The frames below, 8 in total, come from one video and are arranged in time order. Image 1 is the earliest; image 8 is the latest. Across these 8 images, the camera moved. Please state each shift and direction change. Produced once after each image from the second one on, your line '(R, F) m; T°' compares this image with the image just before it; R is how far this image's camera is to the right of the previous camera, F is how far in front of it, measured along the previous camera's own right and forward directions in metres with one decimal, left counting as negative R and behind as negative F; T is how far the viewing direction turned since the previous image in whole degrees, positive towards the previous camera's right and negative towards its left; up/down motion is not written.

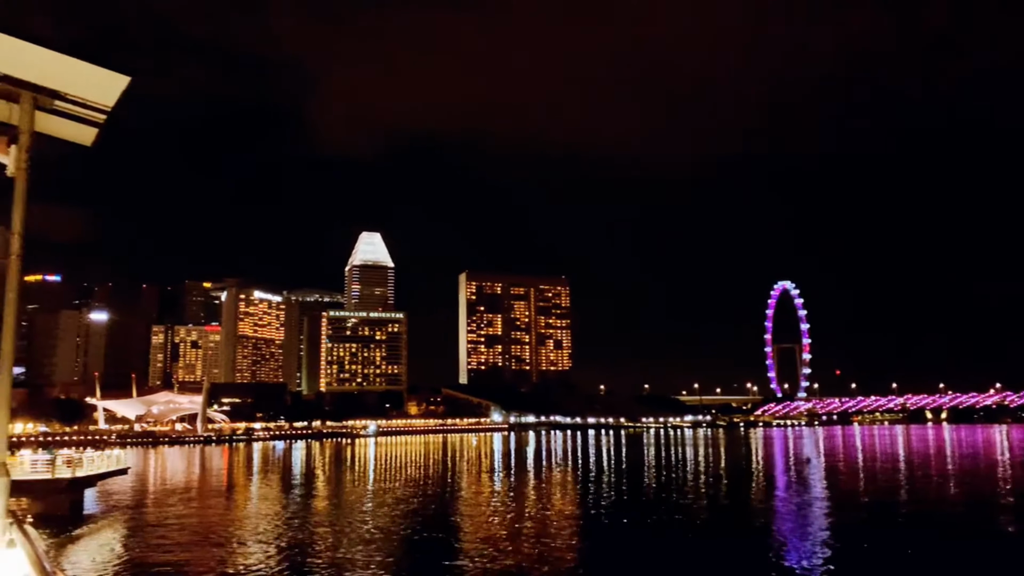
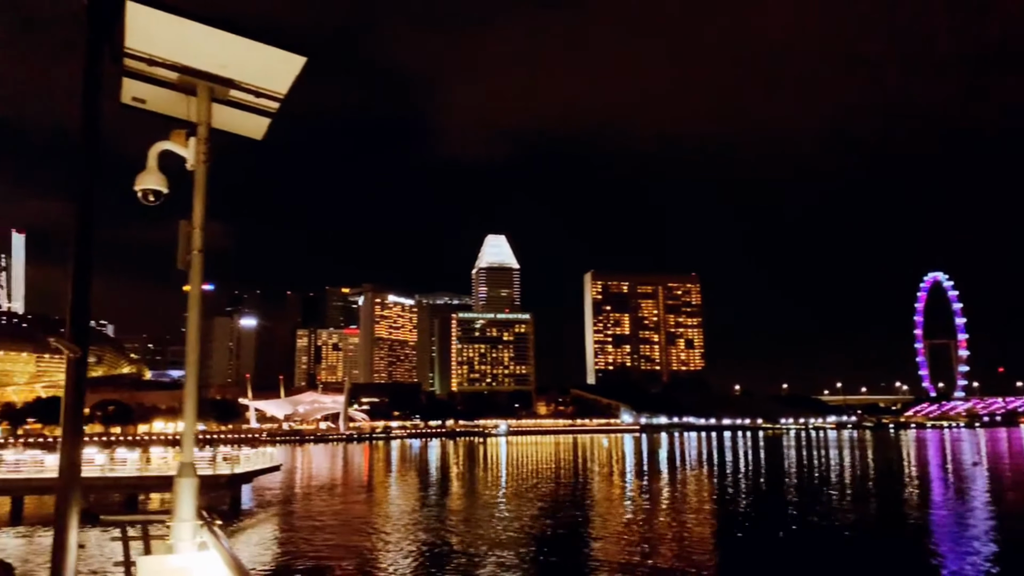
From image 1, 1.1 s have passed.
(-0.3, +0.4) m; -9°
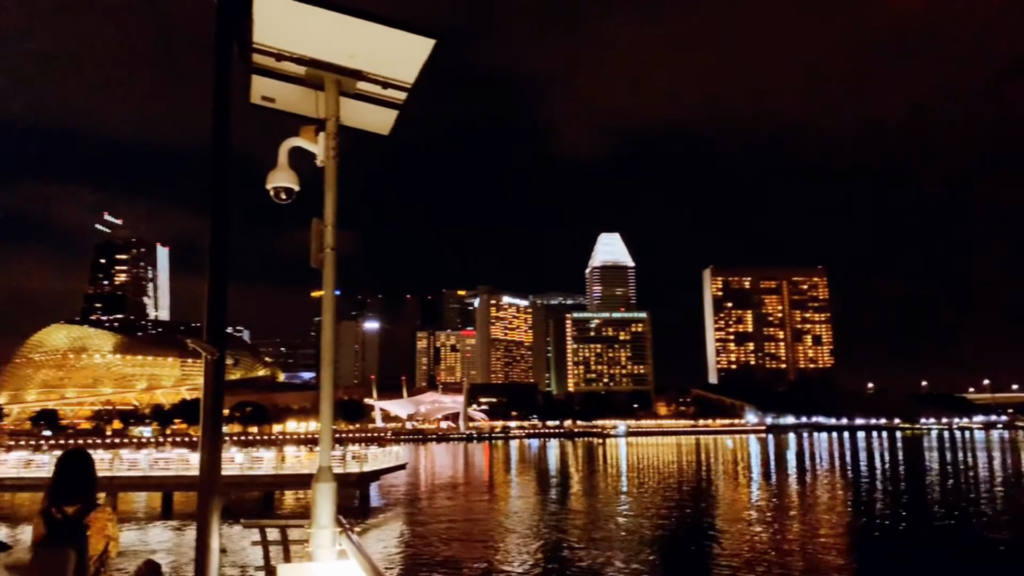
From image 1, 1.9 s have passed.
(-0.1, +0.3) m; -8°
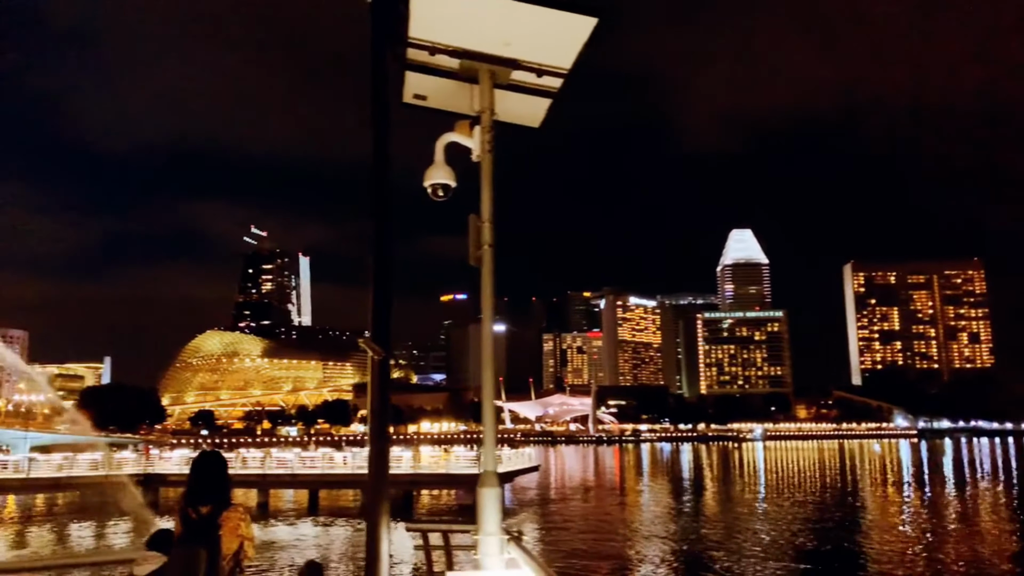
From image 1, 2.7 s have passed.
(-0.2, +0.2) m; -9°
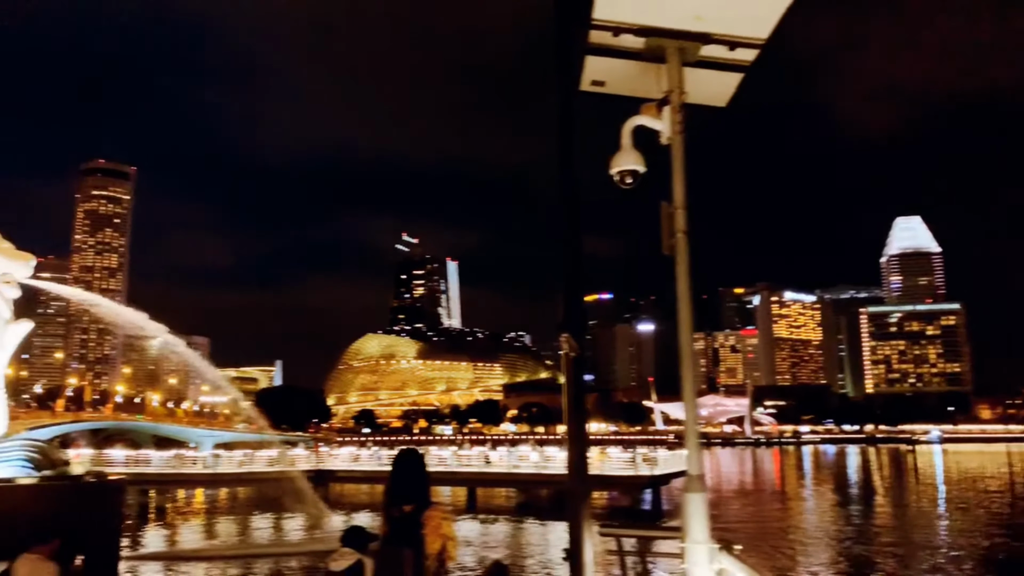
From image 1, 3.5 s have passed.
(-0.2, +0.1) m; -10°
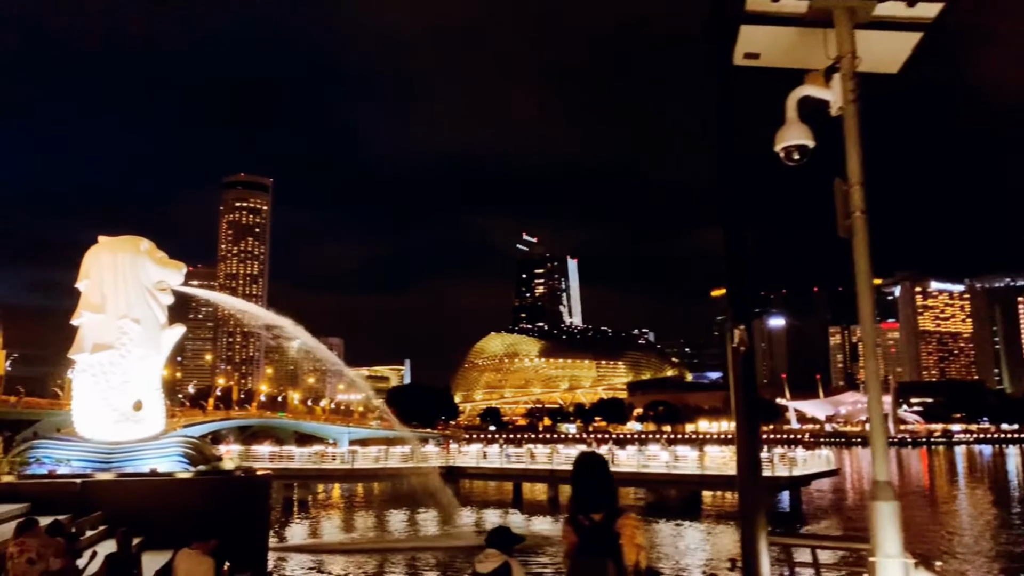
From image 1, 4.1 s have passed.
(-0.1, +0.2) m; -9°
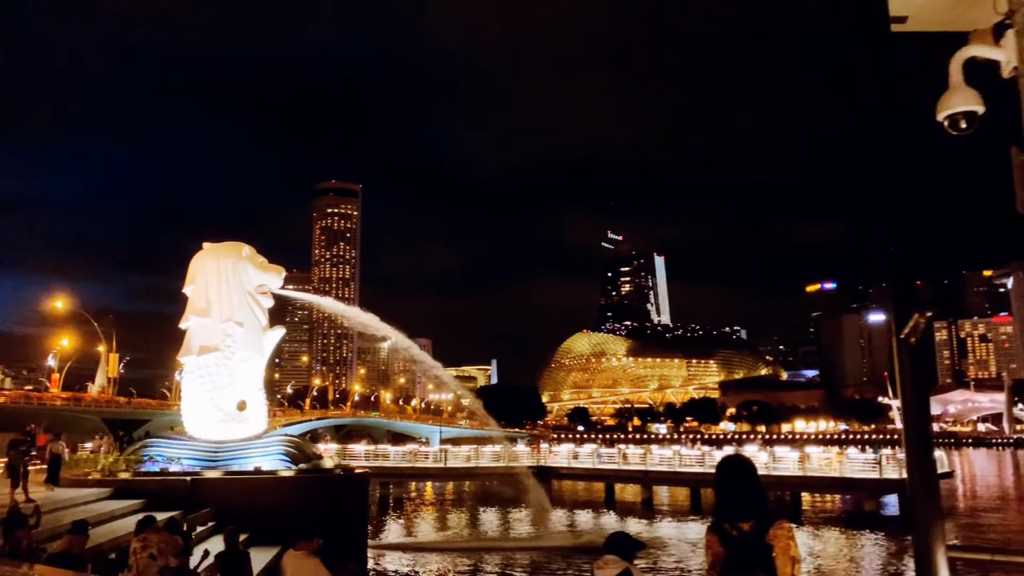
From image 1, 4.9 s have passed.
(-0.2, +0.2) m; -6°
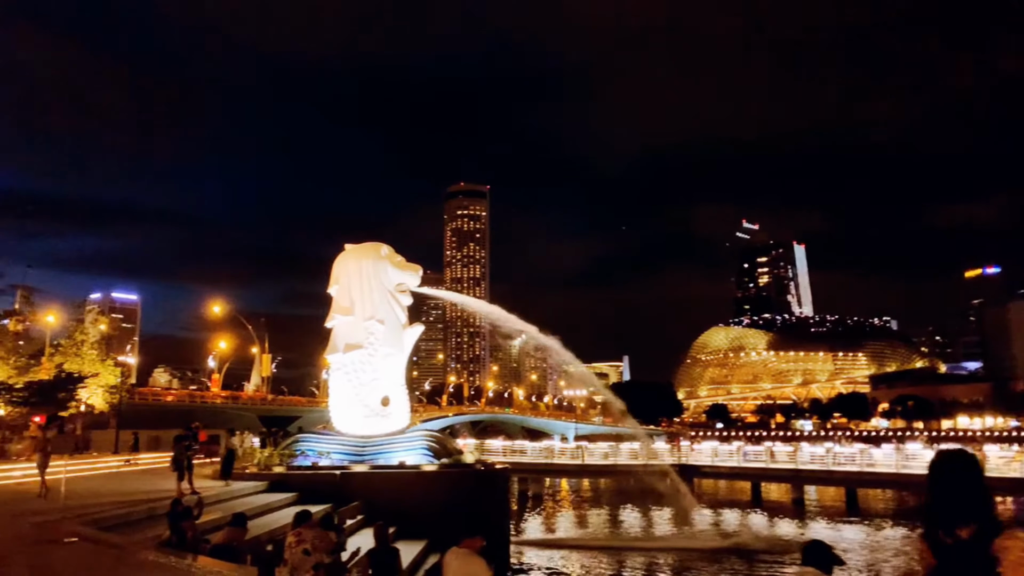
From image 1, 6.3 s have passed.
(-0.2, +0.4) m; -9°
